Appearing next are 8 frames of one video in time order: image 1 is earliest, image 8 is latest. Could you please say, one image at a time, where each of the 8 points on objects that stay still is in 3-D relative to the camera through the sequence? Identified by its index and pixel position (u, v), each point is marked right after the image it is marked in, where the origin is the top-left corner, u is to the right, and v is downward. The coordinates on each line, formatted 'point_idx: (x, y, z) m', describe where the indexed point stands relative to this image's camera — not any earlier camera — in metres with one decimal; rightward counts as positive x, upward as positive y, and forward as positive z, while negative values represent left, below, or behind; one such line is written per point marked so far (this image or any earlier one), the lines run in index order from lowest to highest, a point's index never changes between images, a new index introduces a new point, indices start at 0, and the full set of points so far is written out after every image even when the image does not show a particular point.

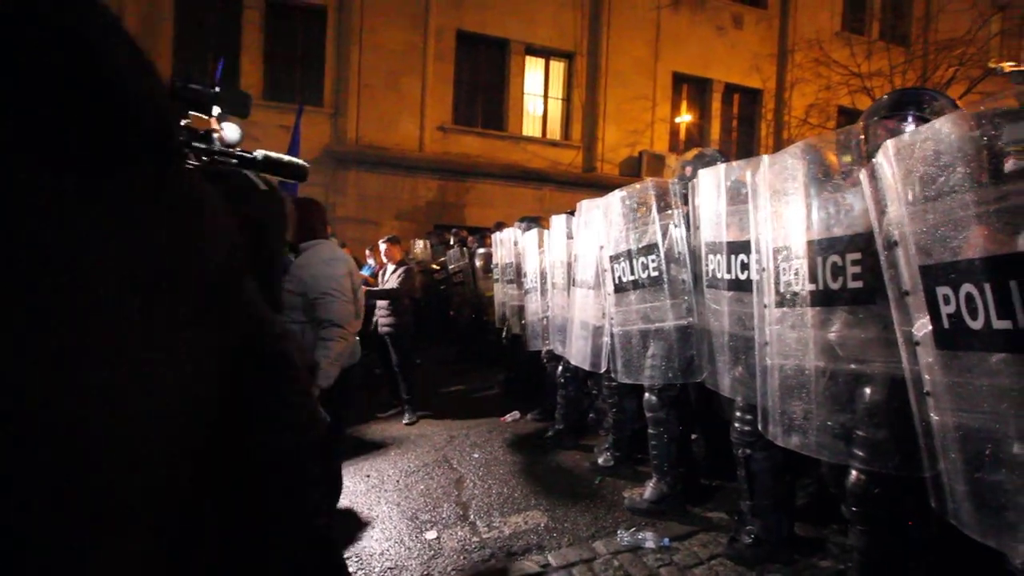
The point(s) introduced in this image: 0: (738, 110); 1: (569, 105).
0: (+7.1, +5.5, +15.6) m
1: (+1.6, +5.3, +14.4) m
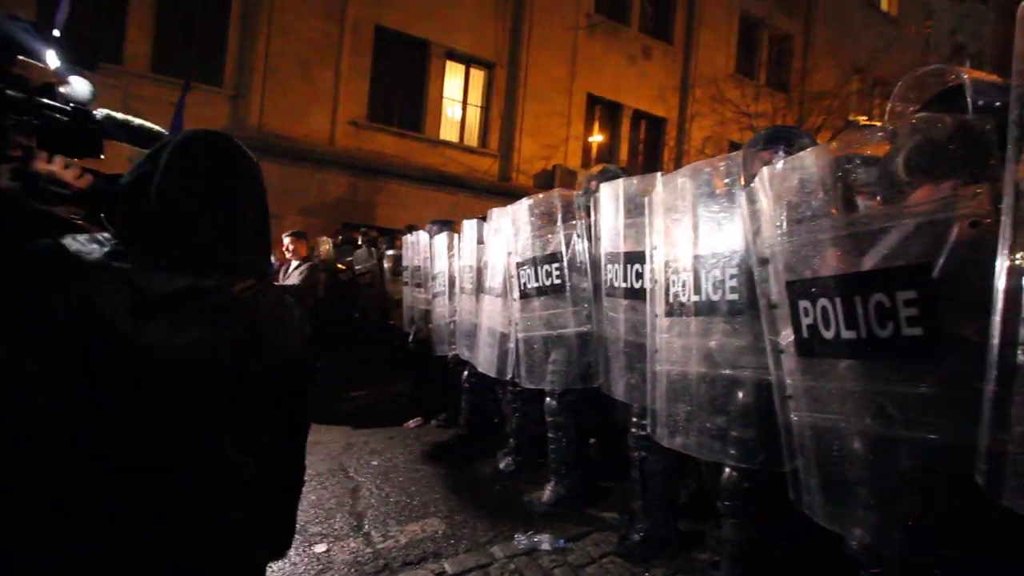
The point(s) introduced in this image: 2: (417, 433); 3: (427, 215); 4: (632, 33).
0: (+4.4, +5.1, +16.7) m
1: (-0.7, +5.1, +14.6) m
2: (-1.2, -1.8, +6.1) m
3: (-2.4, +2.0, +13.8) m
4: (+3.8, +8.1, +15.9) m
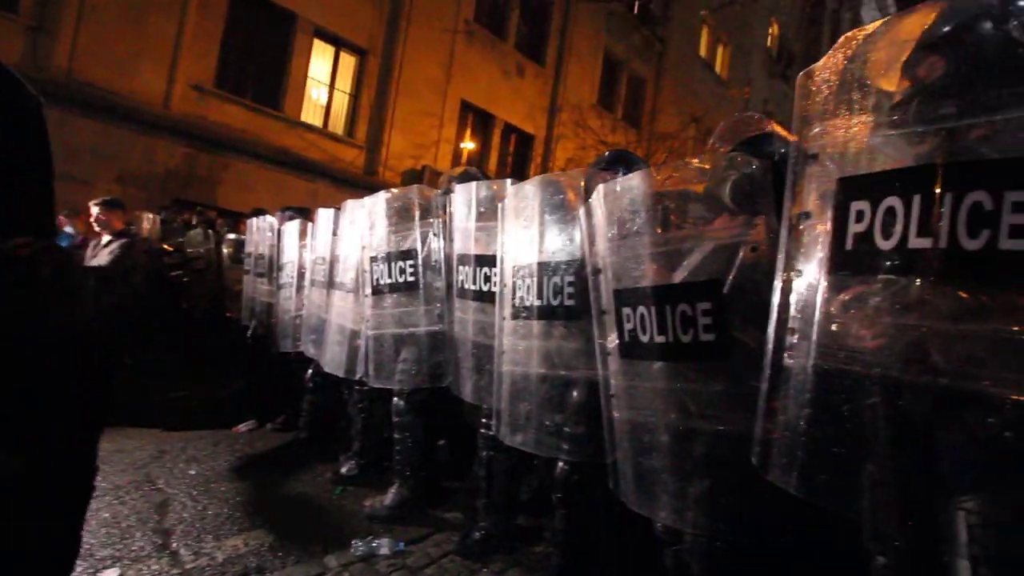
0: (+0.1, +4.8, +17.3) m
1: (-4.4, +5.2, +13.9) m
2: (-2.9, -1.7, +5.6) m
3: (-5.9, +2.2, +12.7) m
4: (-0.2, +7.9, +16.4) m
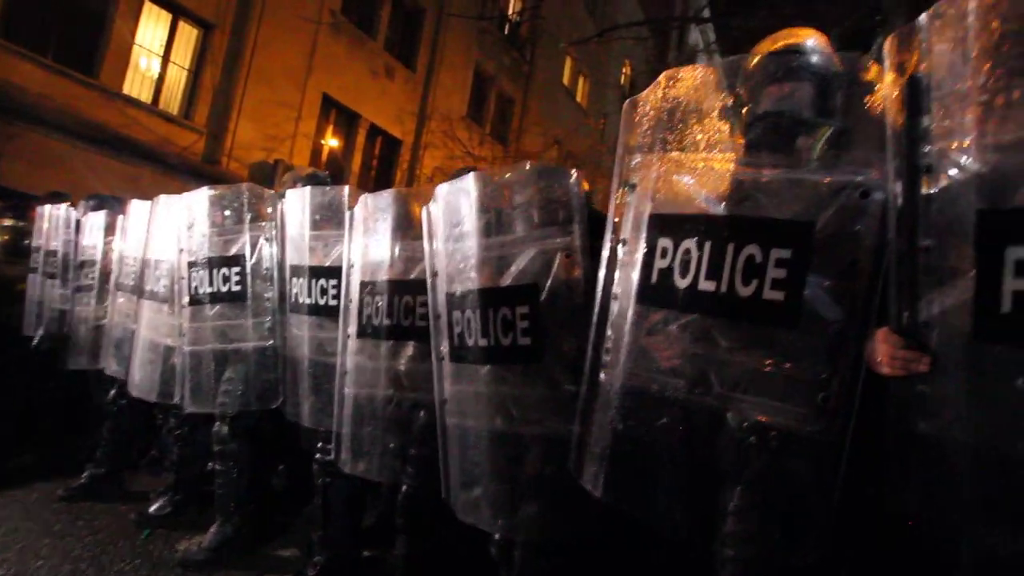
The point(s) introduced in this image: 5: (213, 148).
0: (-4.5, +4.6, +16.8) m
1: (-7.8, +5.1, +12.3) m
2: (-4.4, -1.7, +4.5) m
3: (-9.0, +2.2, +10.7) m
4: (-4.3, +7.7, +15.9) m
5: (-7.5, +3.5, +12.6) m
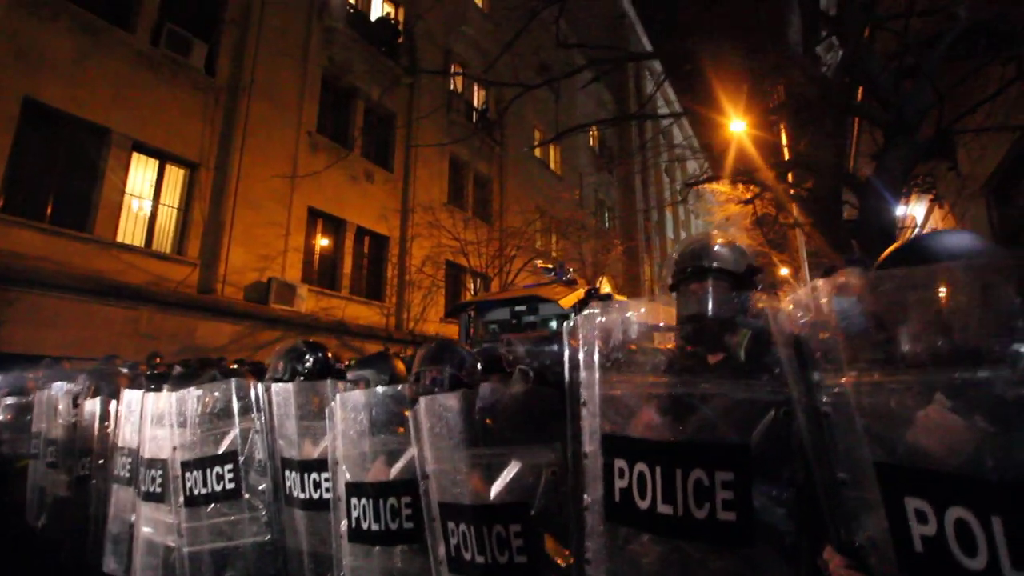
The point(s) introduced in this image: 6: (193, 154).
0: (-5.0, +1.3, +17.3) m
1: (-8.4, +1.9, +12.9) m
2: (-4.2, -3.4, +4.4) m
3: (-9.2, -1.0, +10.9) m
4: (-5.3, +4.4, +16.8) m
5: (-7.9, +0.3, +12.9) m
6: (-8.4, +3.5, +13.1) m
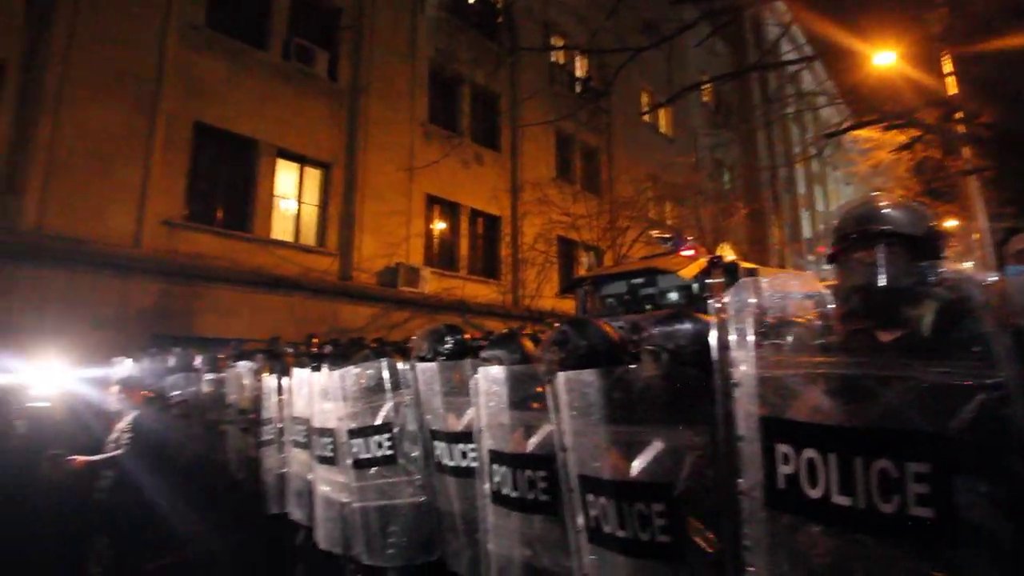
0: (-1.1, +2.0, +17.9) m
1: (-5.4, +2.2, +14.4) m
2: (-2.9, -3.4, +5.3) m
3: (-6.5, -0.8, +12.7) m
4: (-1.7, +5.1, +17.3) m
5: (-4.8, +0.6, +14.3) m
6: (-5.4, +3.9, +14.4) m
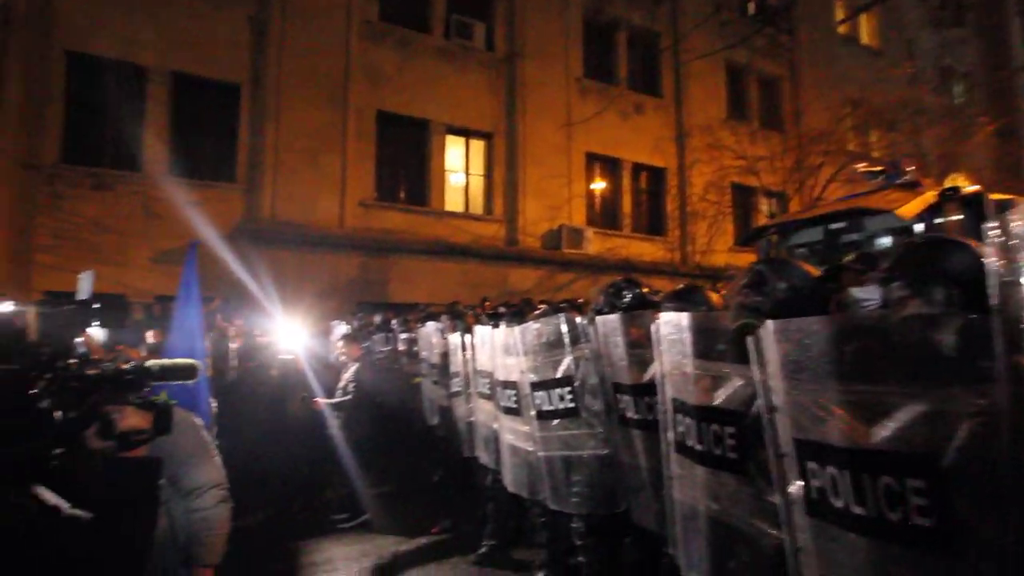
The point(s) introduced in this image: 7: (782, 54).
0: (+4.5, +3.5, +16.9) m
1: (-0.7, +3.2, +15.0) m
2: (-0.8, -3.0, +6.0) m
3: (-2.1, +0.1, +13.9) m
4: (+3.6, +6.5, +16.4) m
5: (0.0, +1.7, +14.8) m
6: (-0.7, +4.9, +14.9) m
7: (+10.2, +8.9, +18.8) m
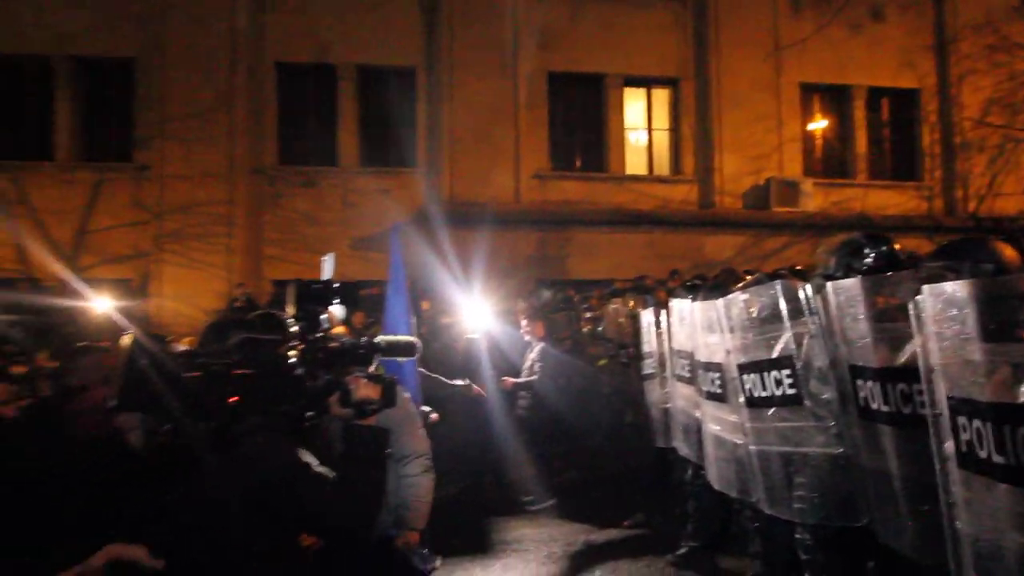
0: (+9.8, +4.5, +13.1) m
1: (+4.2, +4.0, +13.0) m
2: (+1.5, -2.7, +4.8) m
3: (+2.8, +0.7, +12.6) m
4: (+8.6, +7.4, +12.8) m
5: (+4.9, +2.5, +12.7) m
6: (+4.1, +5.6, +12.8) m
7: (+15.6, +10.1, +12.8) m
